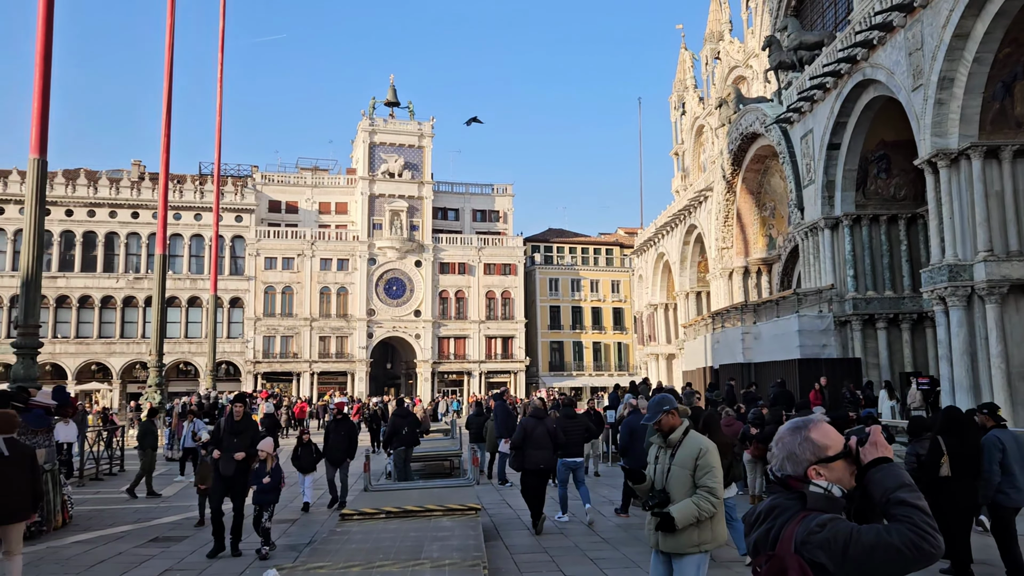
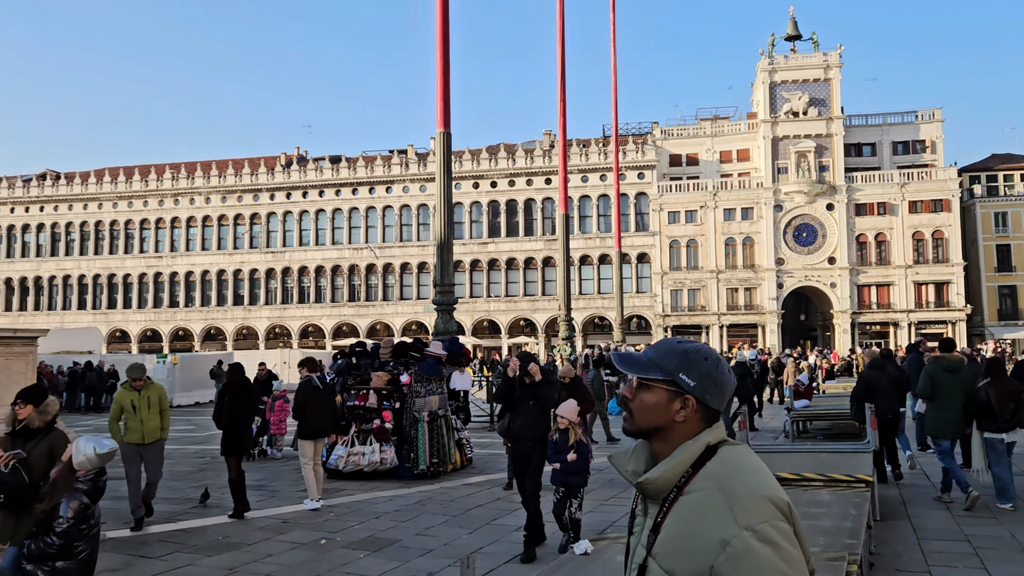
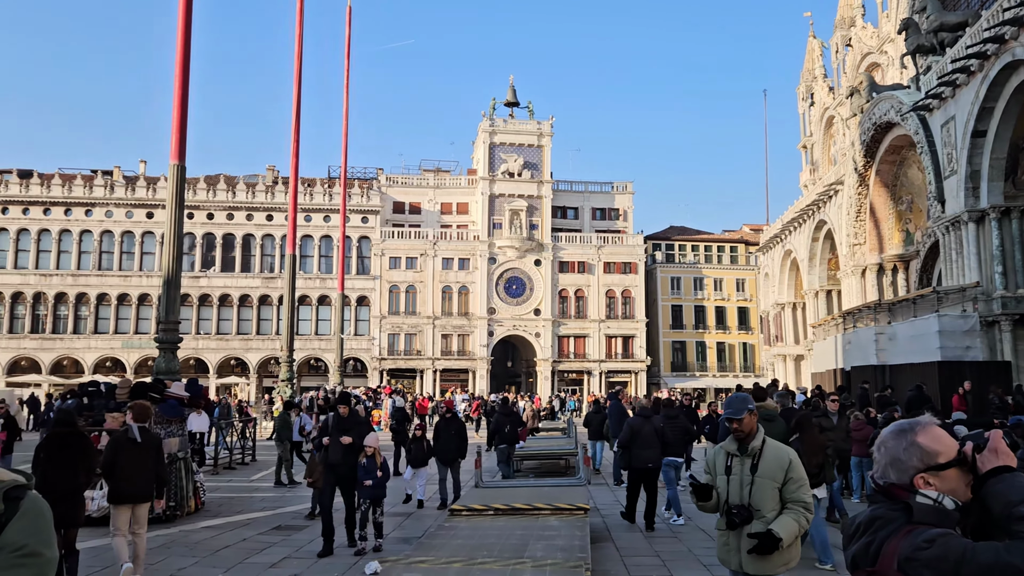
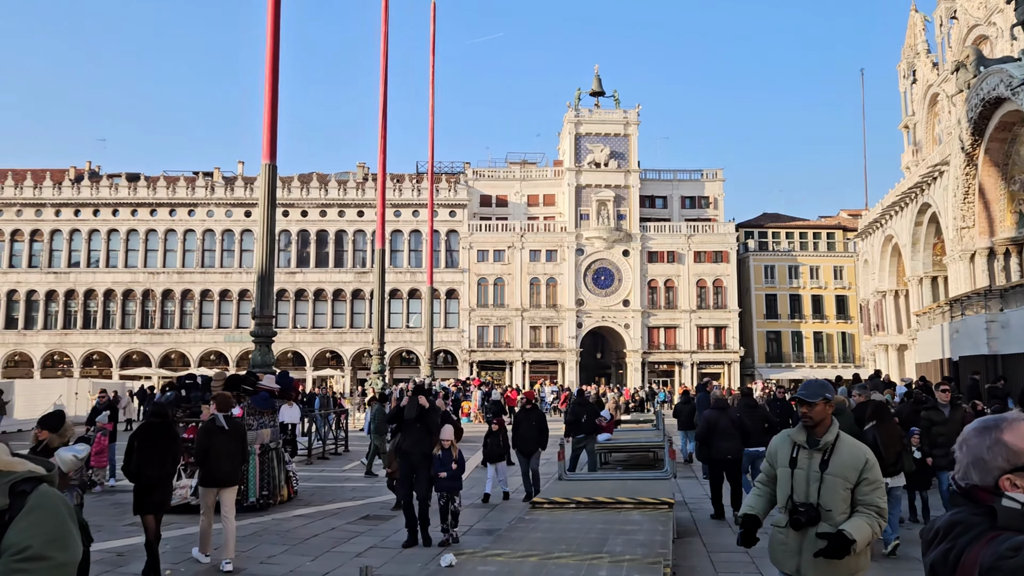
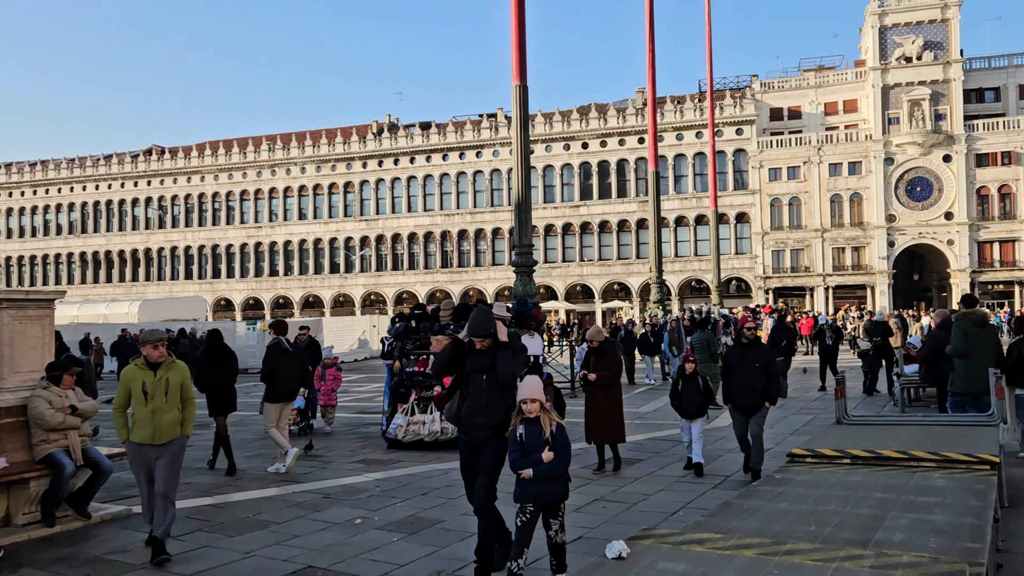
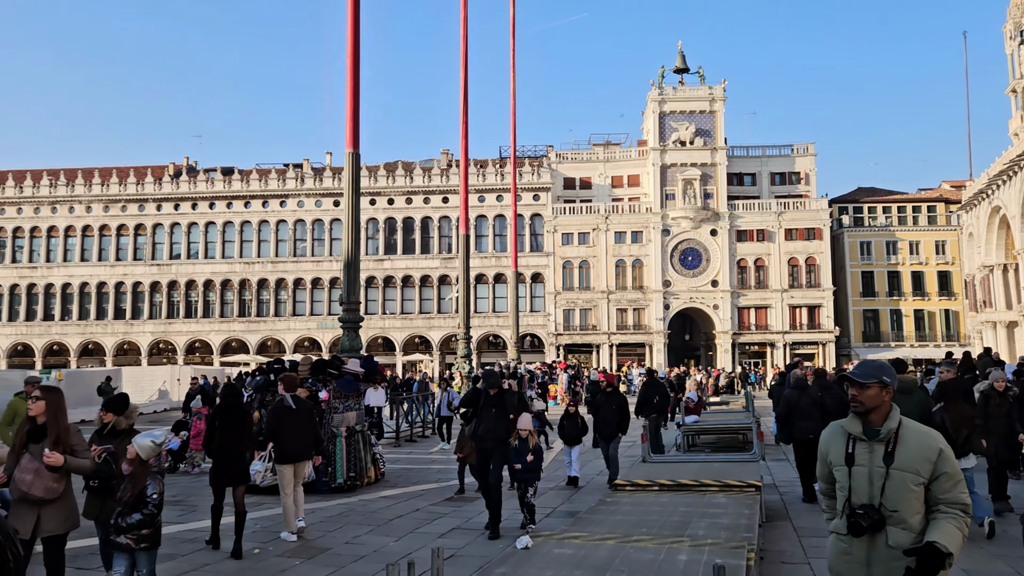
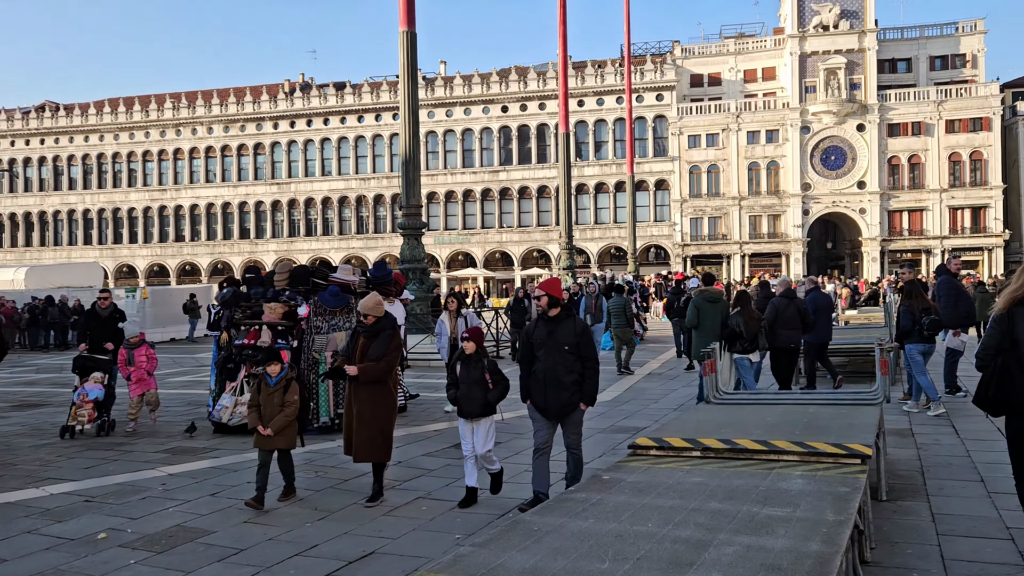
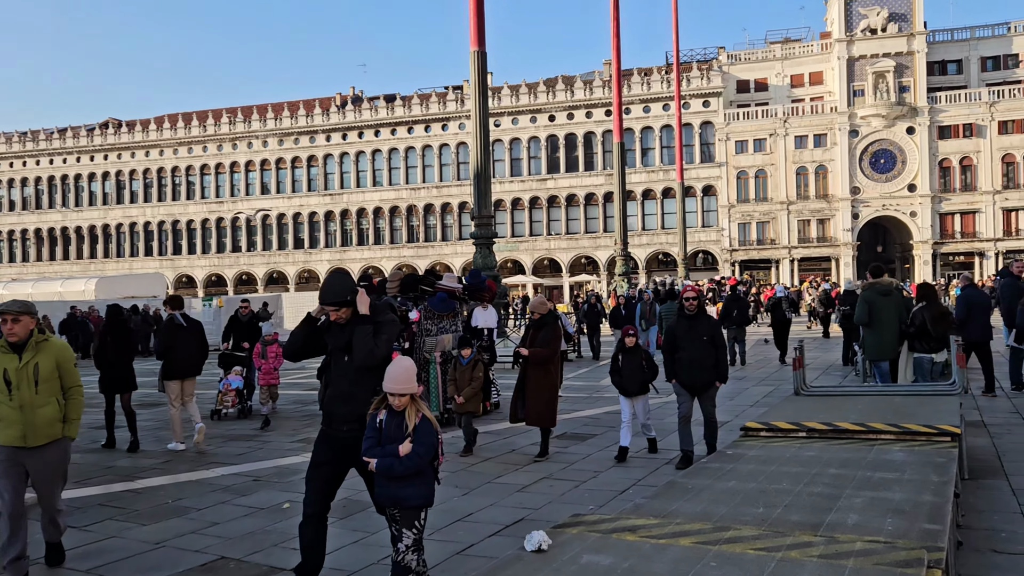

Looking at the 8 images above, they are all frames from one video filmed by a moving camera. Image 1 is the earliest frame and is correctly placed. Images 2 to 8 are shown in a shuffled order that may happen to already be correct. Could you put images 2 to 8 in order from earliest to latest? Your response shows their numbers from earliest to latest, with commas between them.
3, 4, 6, 2, 5, 8, 7
